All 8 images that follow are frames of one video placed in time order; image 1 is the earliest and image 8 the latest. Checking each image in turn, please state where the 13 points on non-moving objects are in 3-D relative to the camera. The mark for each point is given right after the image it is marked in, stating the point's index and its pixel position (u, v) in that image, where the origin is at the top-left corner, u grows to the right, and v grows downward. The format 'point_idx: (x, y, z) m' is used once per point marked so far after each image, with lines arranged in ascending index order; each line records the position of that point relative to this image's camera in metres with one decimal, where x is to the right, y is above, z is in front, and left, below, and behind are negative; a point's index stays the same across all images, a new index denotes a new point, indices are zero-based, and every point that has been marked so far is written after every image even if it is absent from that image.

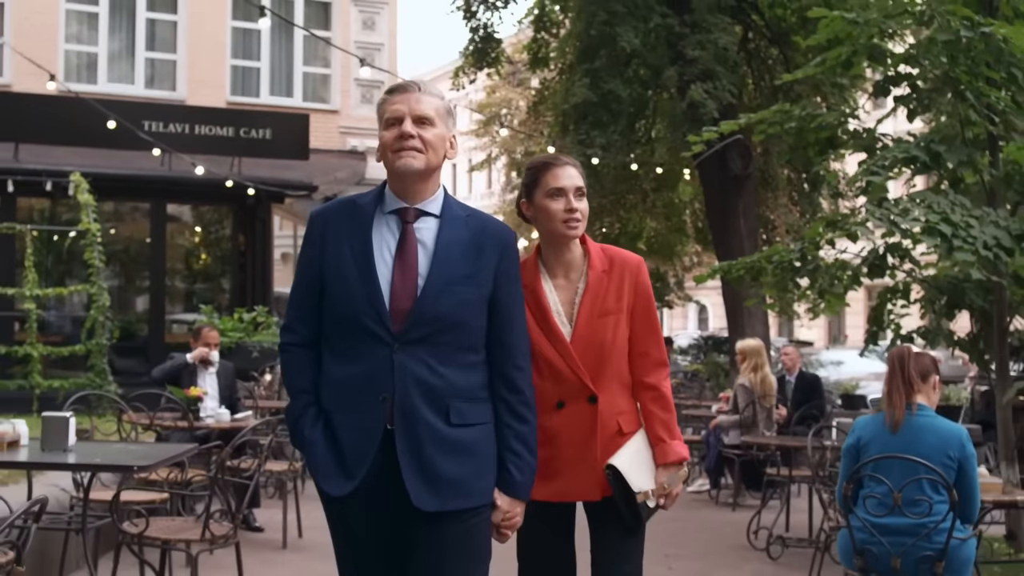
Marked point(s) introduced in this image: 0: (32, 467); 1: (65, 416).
0: (-2.1, -0.7, +5.1) m
1: (-2.0, -0.6, +5.5) m
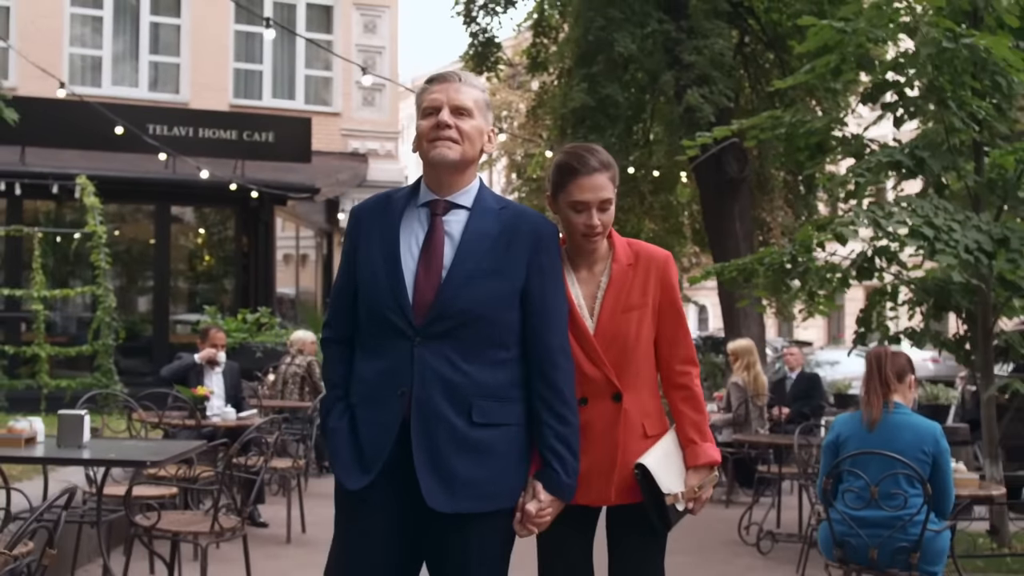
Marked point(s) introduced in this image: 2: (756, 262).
0: (-2.1, -0.8, +5.4) m
1: (-2.0, -0.6, +5.7) m
2: (+1.8, +0.2, +8.9) m
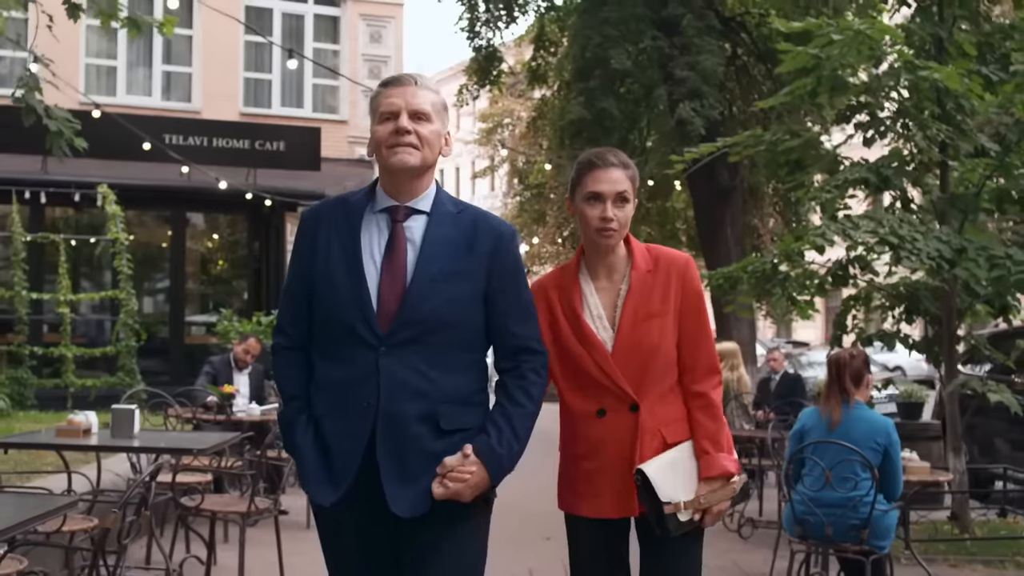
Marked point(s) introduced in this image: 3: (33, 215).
0: (-2.1, -0.8, +6.1) m
1: (-2.0, -0.6, +6.4) m
2: (+1.8, +0.2, +9.6) m
3: (-6.8, +1.0, +17.0) m
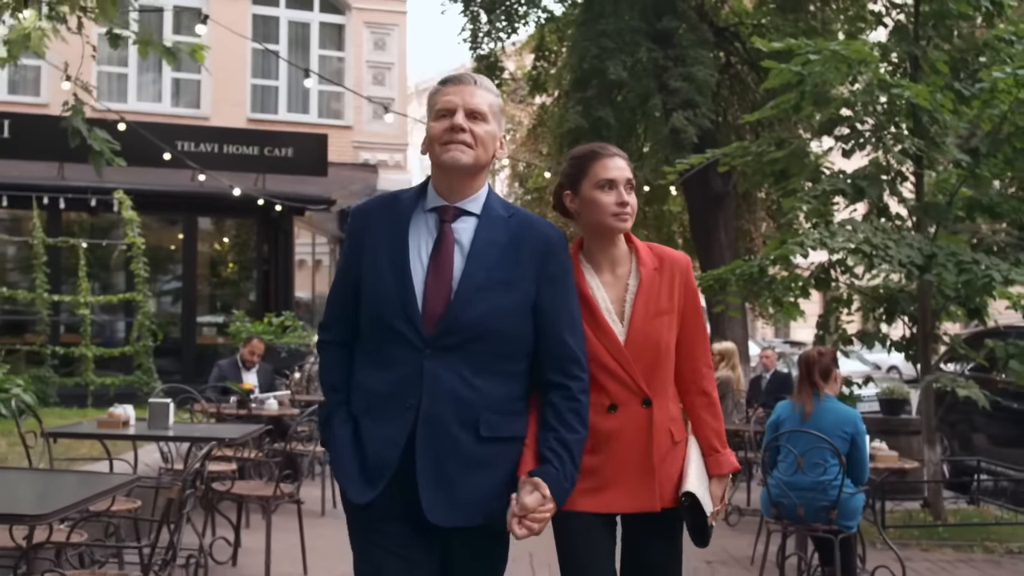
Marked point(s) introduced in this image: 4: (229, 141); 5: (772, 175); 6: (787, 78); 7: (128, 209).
0: (-2.1, -0.8, +6.7) m
1: (-2.0, -0.7, +7.0) m
2: (+1.9, +0.1, +10.2) m
3: (-6.8, +1.0, +17.6) m
4: (-4.4, +2.3, +18.6) m
5: (+2.2, +1.0, +10.3) m
6: (+2.1, +1.6, +9.3) m
7: (-5.4, +1.1, +16.8) m
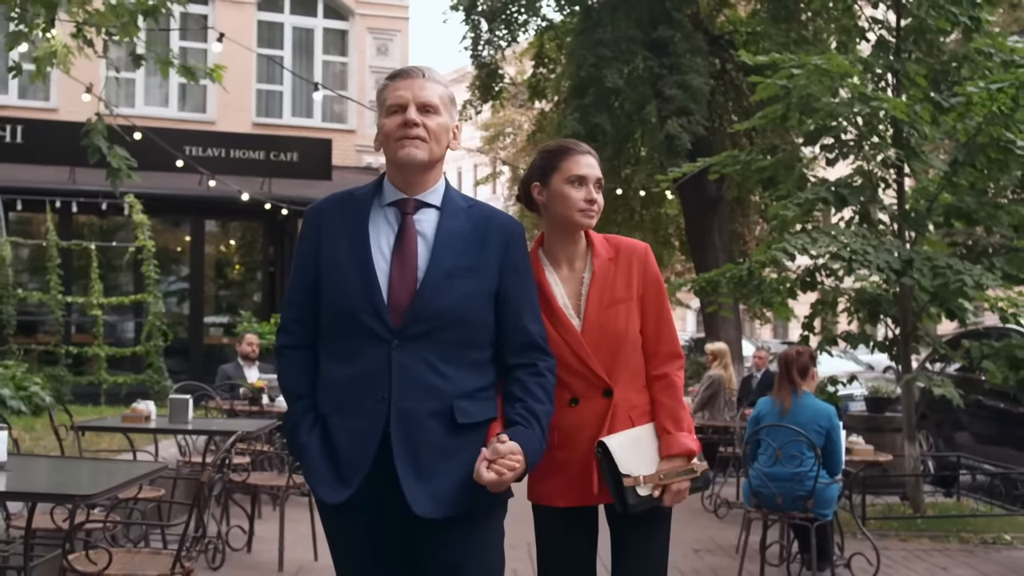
0: (-2.1, -0.9, +7.1) m
1: (-2.0, -0.7, +7.5) m
2: (+1.8, +0.1, +10.6) m
3: (-6.8, +1.0, +18.1) m
4: (-4.4, +2.3, +19.0) m
5: (+2.2, +0.9, +10.8) m
6: (+2.1, +1.6, +9.8) m
7: (-5.4, +1.1, +17.3) m
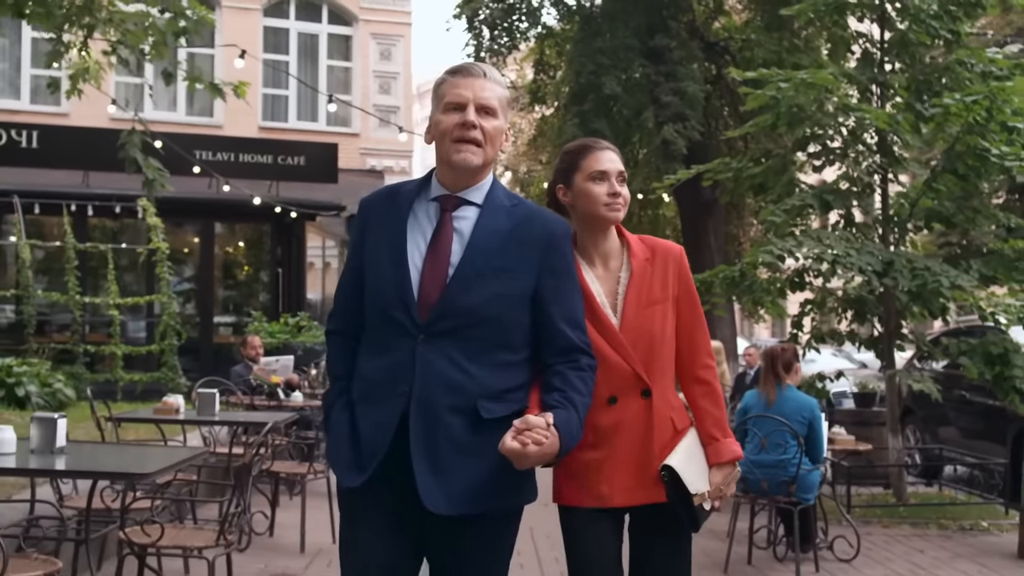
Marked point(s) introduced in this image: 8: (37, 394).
0: (-2.1, -0.9, +7.7) m
1: (-2.0, -0.7, +8.0) m
2: (+1.9, +0.1, +11.2) m
3: (-6.7, +1.0, +18.6) m
4: (-4.4, +2.3, +19.6) m
5: (+2.3, +0.9, +11.3) m
6: (+2.2, +1.6, +10.3) m
7: (-5.4, +1.1, +17.8) m
8: (-5.6, -1.3, +14.3) m
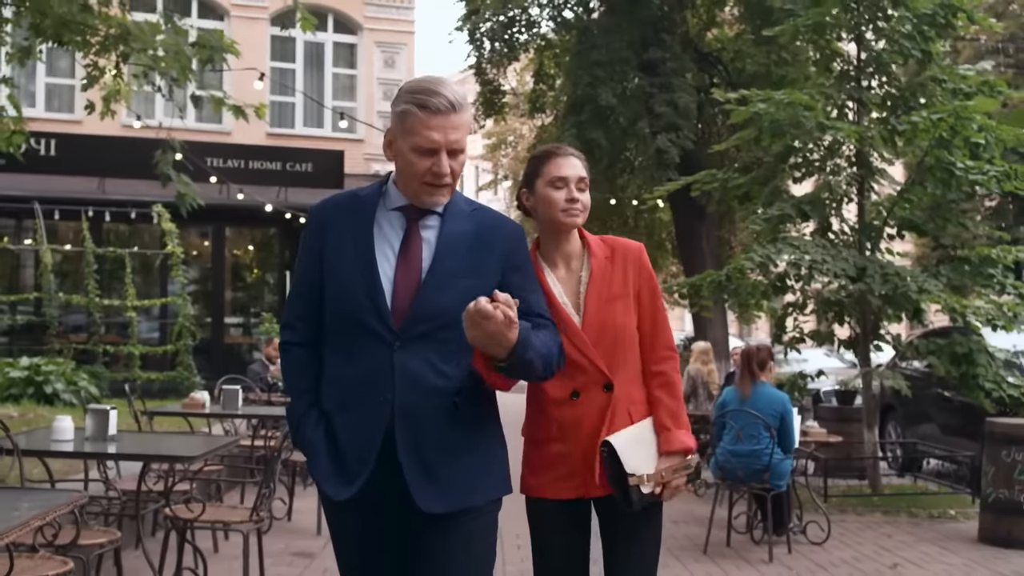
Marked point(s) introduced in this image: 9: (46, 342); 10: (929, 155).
0: (-2.1, -0.9, +8.4) m
1: (-2.0, -0.7, +8.7) m
2: (+1.9, +0.1, +11.9) m
3: (-6.7, +0.9, +19.4) m
4: (-4.4, +2.2, +20.3) m
5: (+2.3, +0.9, +12.0) m
6: (+2.2, +1.6, +11.0) m
7: (-5.4, +1.0, +18.6) m
8: (-5.6, -1.3, +15.0) m
9: (-7.3, -0.9, +18.8) m
10: (+3.7, +1.2, +10.7) m
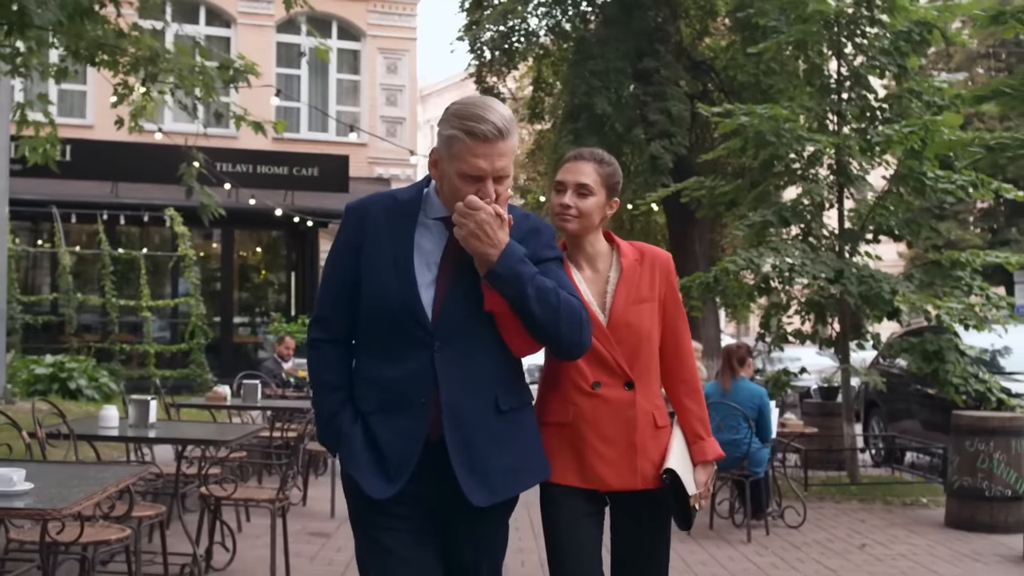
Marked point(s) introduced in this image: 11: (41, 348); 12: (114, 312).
0: (-2.1, -0.9, +9.1) m
1: (-2.0, -0.8, +9.4) m
2: (+1.9, +0.1, +12.6) m
3: (-6.8, +0.9, +20.0) m
4: (-4.4, +2.2, +21.0) m
5: (+2.2, +0.9, +12.7) m
6: (+2.1, +1.6, +11.7) m
7: (-5.4, +1.0, +19.2) m
8: (-5.6, -1.3, +15.7) m
9: (-7.3, -0.9, +19.5) m
10: (+3.7, +1.2, +11.4) m
11: (-7.7, -1.0, +19.7) m
12: (-6.6, -0.4, +19.4) m
